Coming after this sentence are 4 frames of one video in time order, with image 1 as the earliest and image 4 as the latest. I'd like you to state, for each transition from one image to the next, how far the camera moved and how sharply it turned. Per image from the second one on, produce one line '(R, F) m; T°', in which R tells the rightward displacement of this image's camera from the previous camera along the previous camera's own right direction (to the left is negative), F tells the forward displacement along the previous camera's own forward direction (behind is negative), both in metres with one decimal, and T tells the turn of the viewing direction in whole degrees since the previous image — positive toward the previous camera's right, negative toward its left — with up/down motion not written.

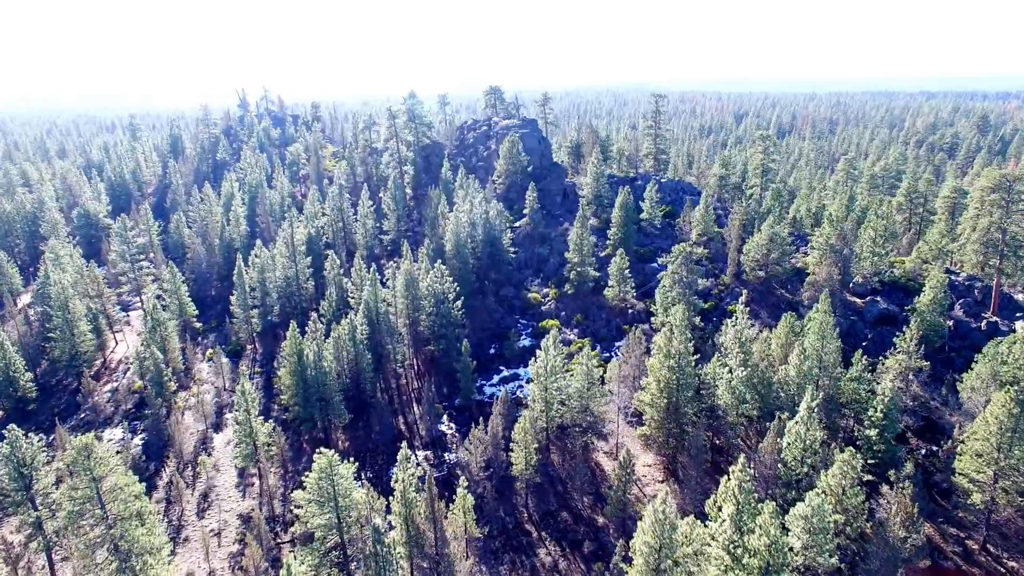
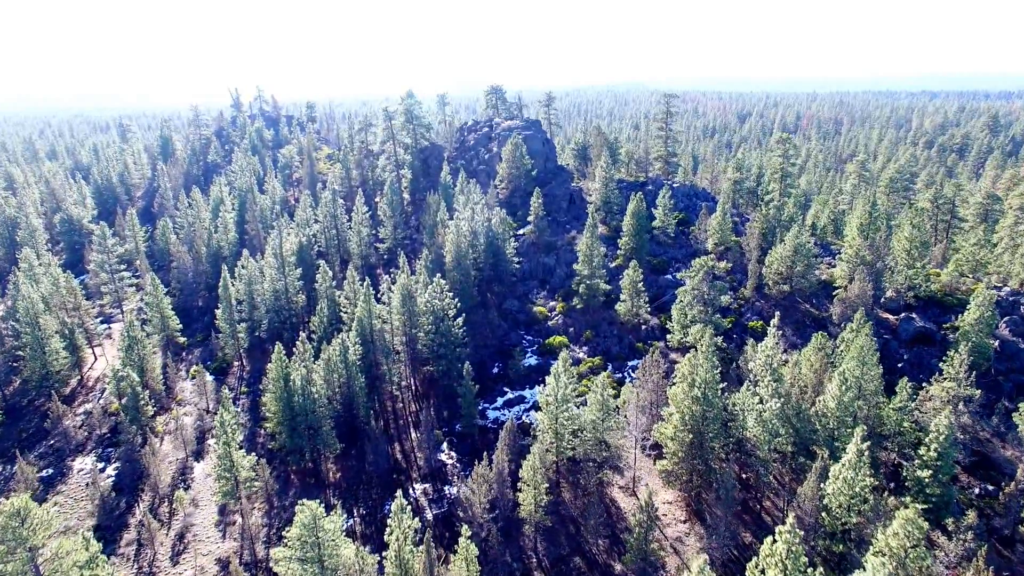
(-0.7, +5.2) m; 0°
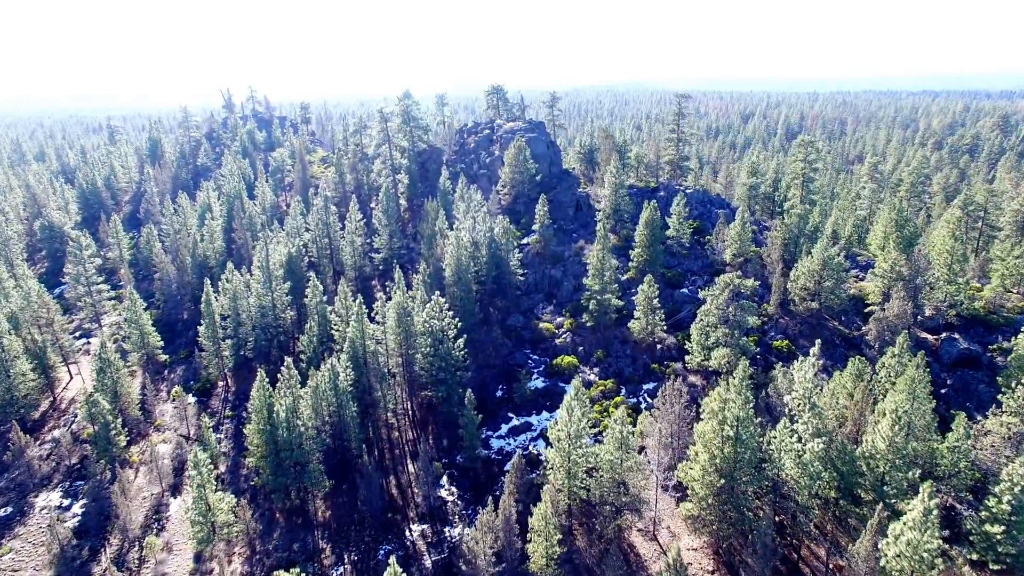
(-0.7, +5.3) m; 0°
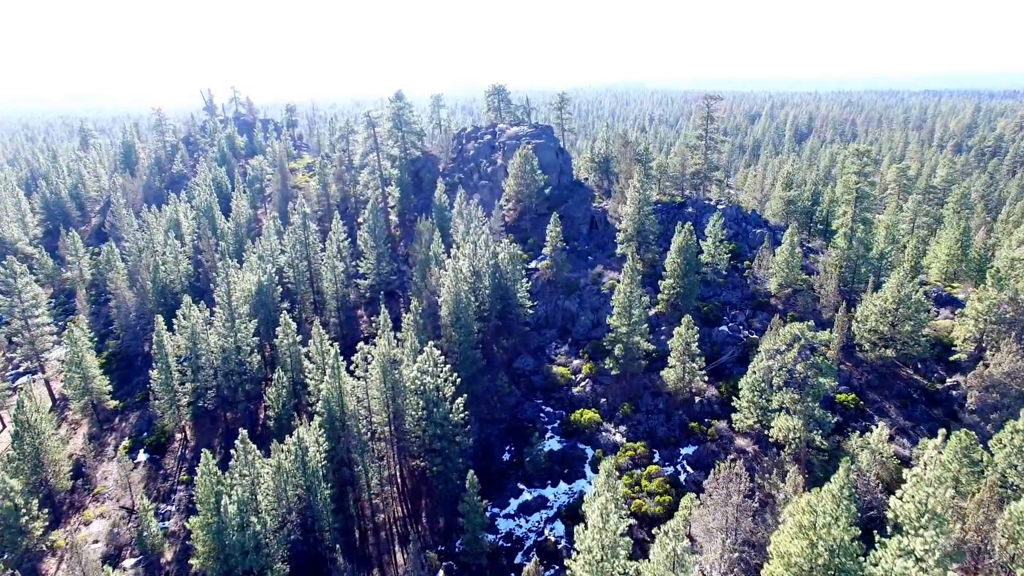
(-1.0, +11.0) m; 0°
